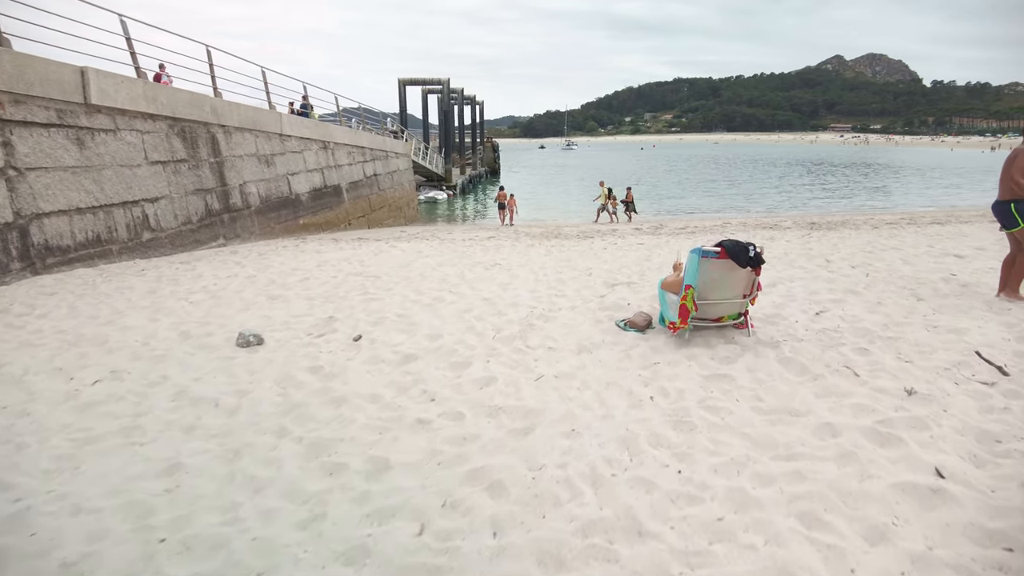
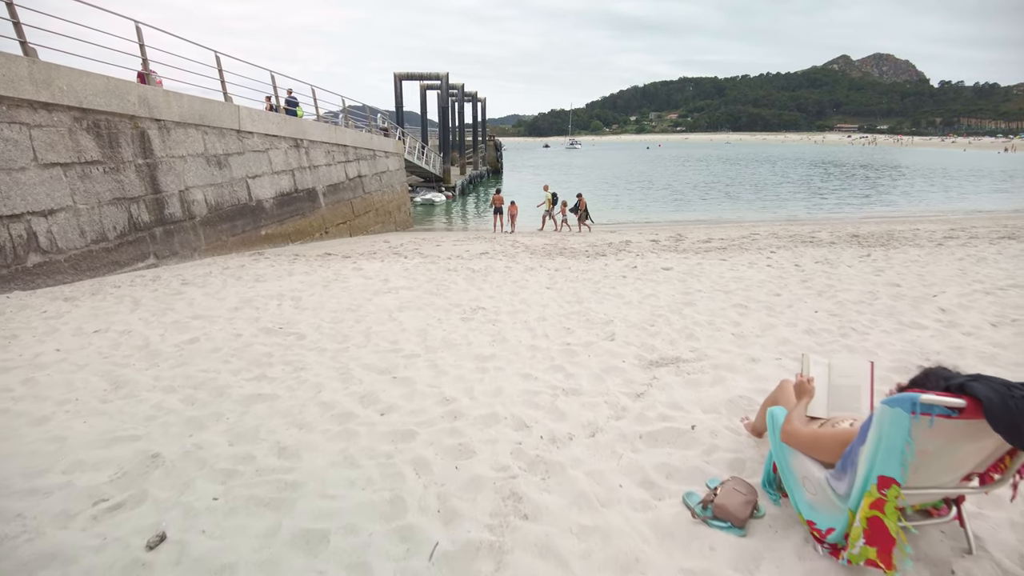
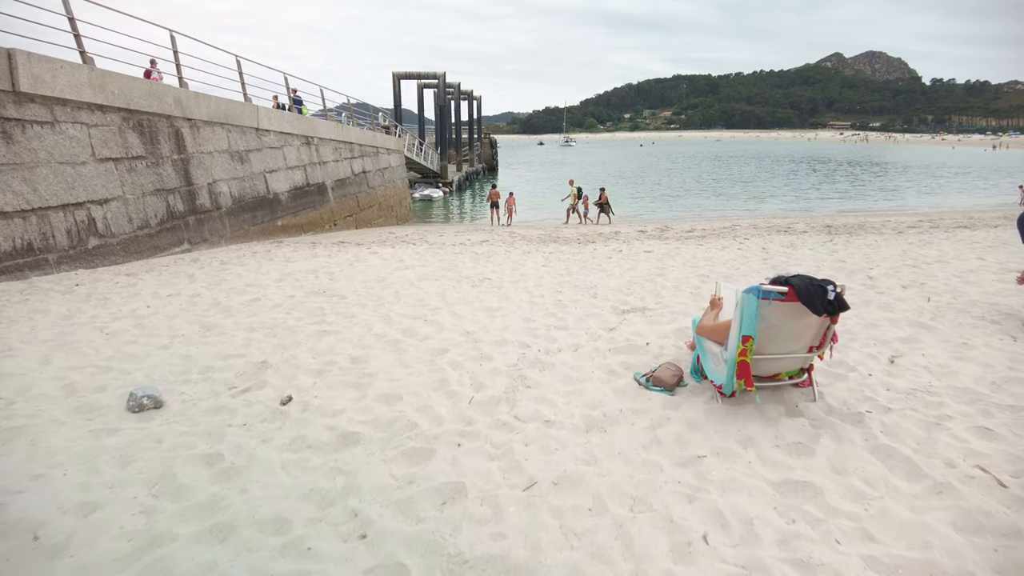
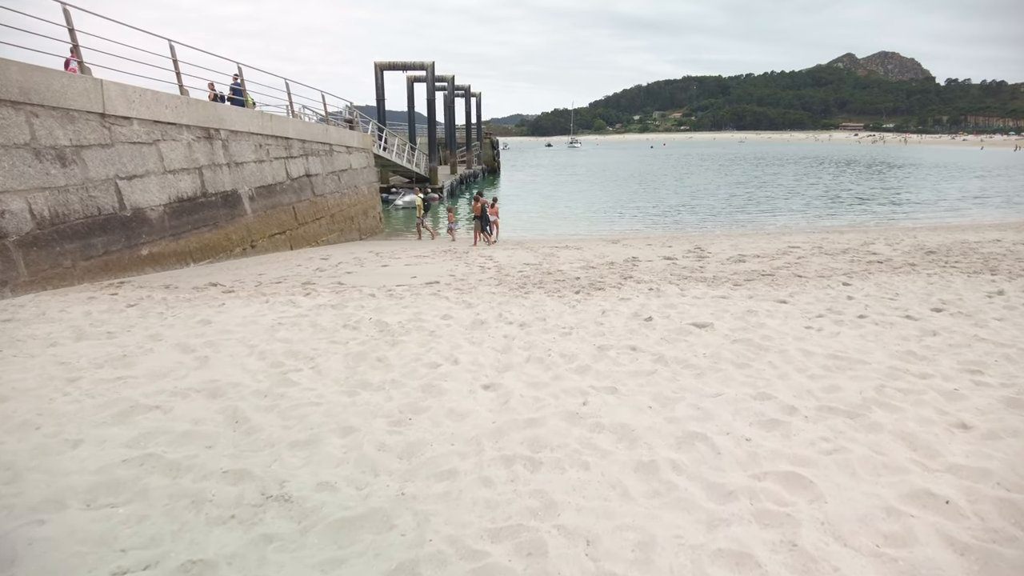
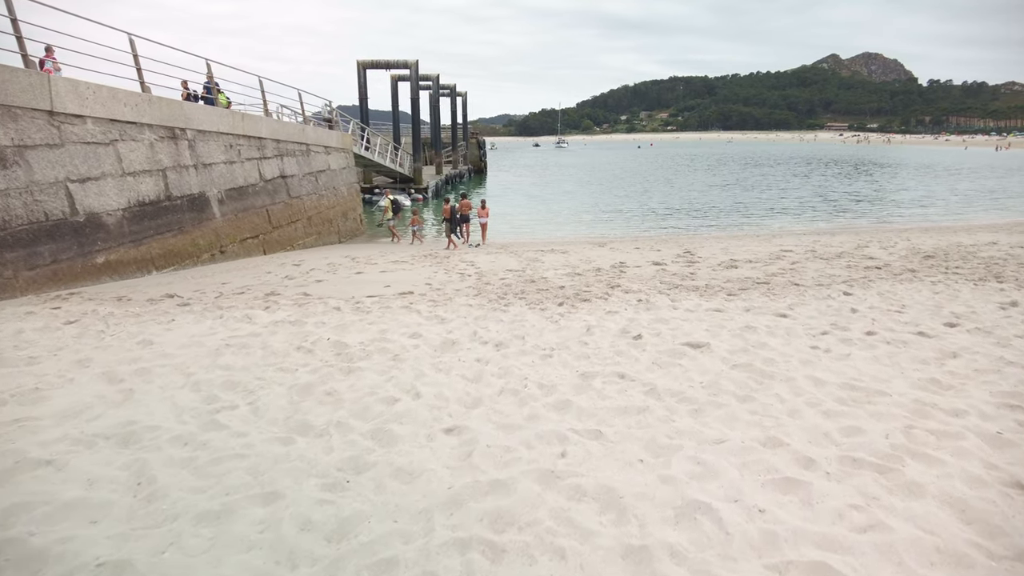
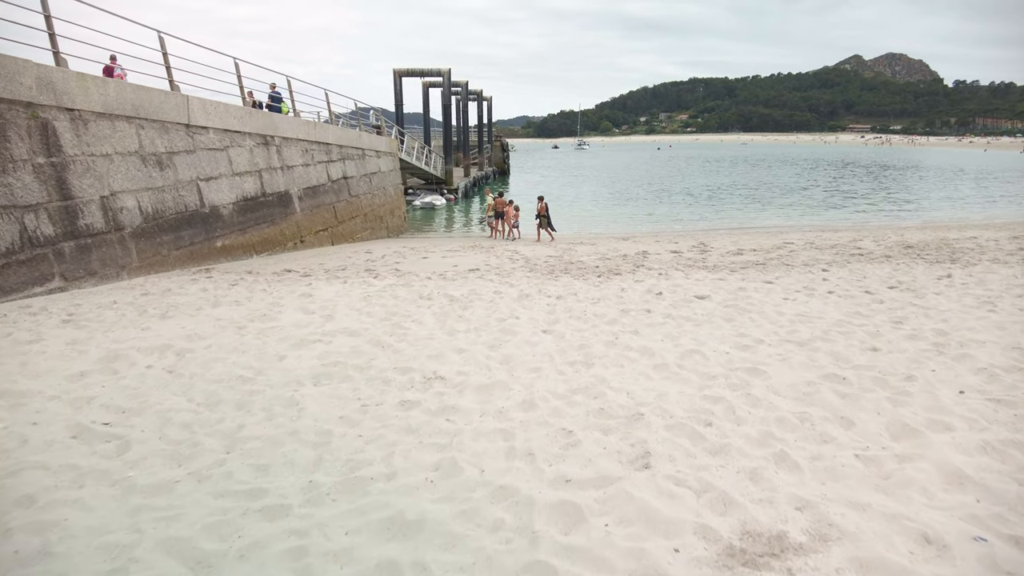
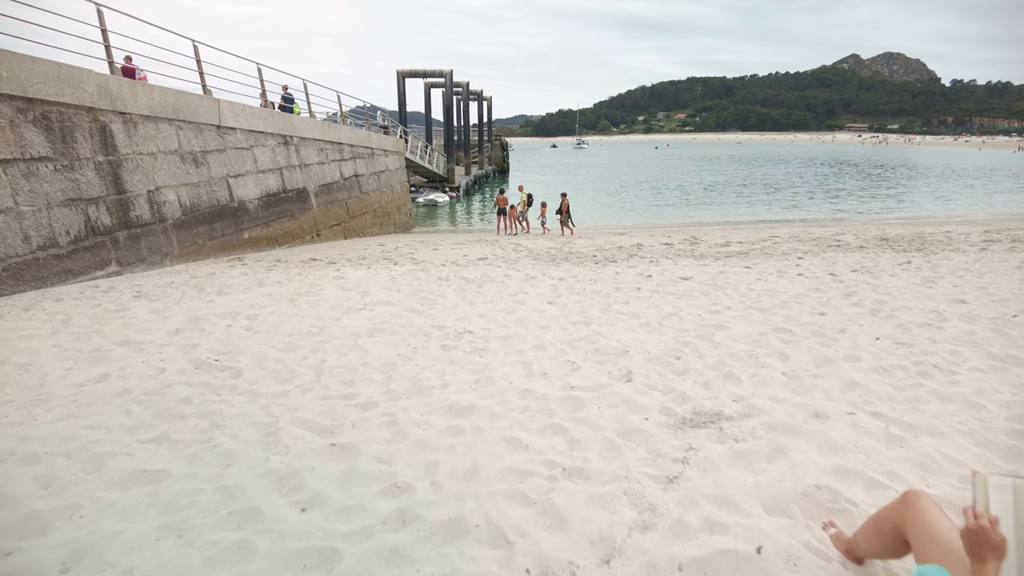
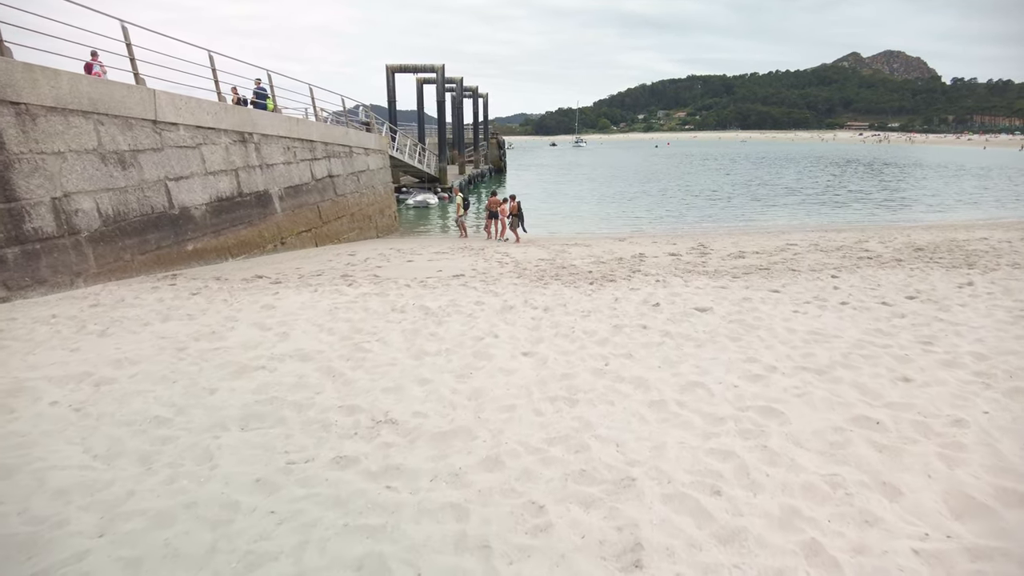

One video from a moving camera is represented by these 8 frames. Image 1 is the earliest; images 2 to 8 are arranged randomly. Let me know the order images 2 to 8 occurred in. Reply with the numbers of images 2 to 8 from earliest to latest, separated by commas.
3, 2, 7, 6, 8, 4, 5
